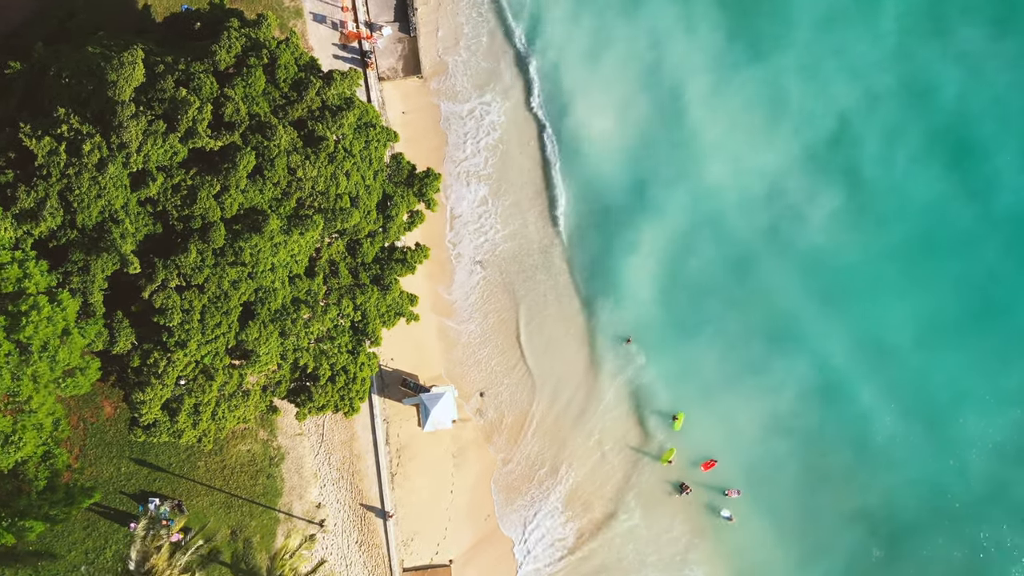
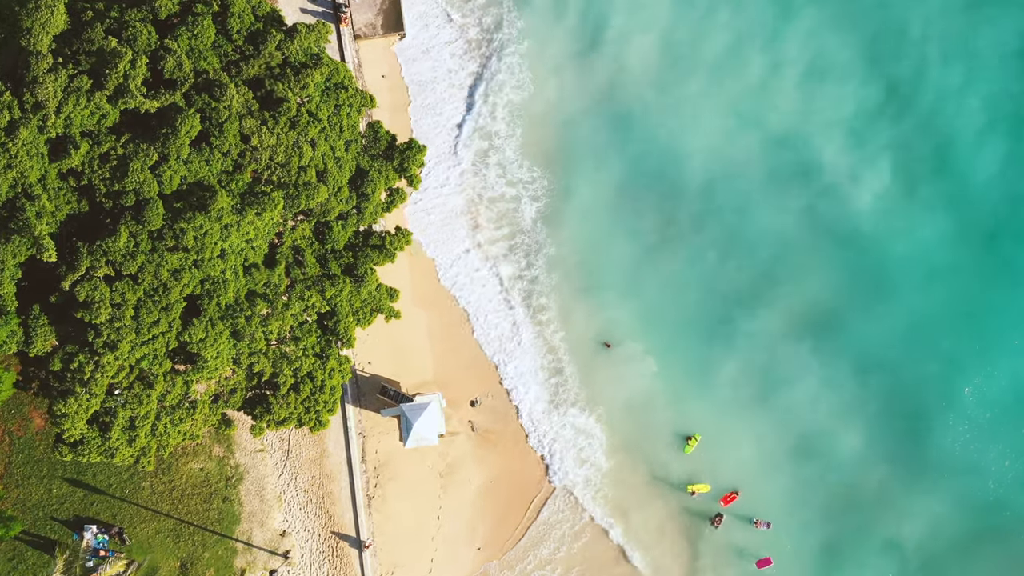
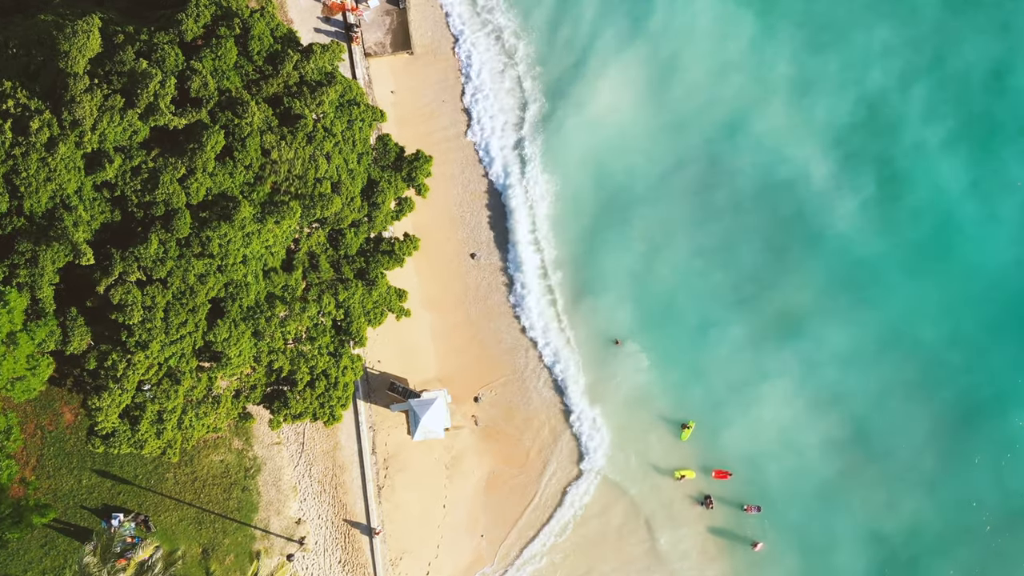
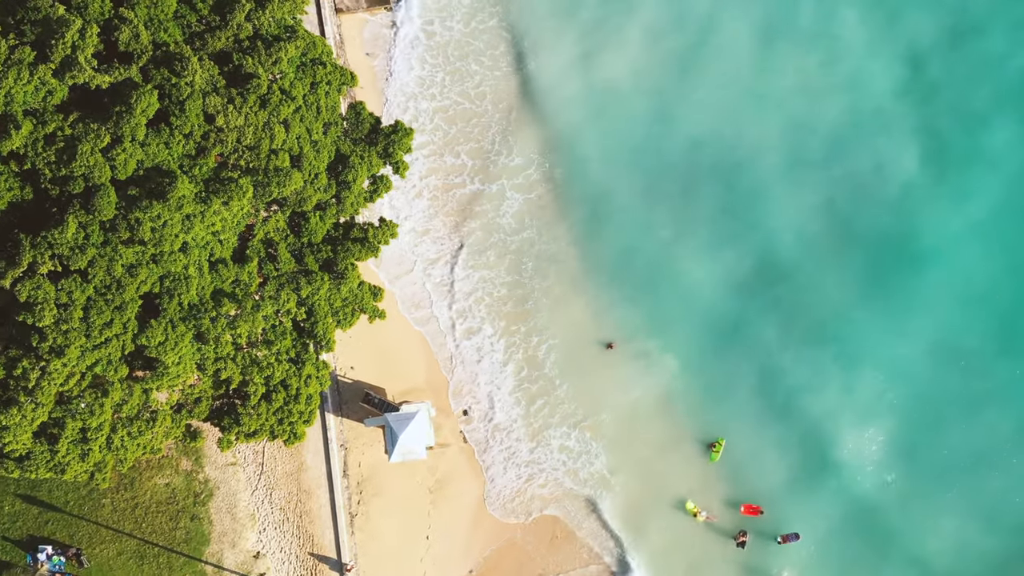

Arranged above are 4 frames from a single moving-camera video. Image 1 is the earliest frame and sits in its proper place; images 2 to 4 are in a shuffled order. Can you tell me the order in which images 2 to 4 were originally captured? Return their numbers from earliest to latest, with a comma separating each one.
3, 2, 4
